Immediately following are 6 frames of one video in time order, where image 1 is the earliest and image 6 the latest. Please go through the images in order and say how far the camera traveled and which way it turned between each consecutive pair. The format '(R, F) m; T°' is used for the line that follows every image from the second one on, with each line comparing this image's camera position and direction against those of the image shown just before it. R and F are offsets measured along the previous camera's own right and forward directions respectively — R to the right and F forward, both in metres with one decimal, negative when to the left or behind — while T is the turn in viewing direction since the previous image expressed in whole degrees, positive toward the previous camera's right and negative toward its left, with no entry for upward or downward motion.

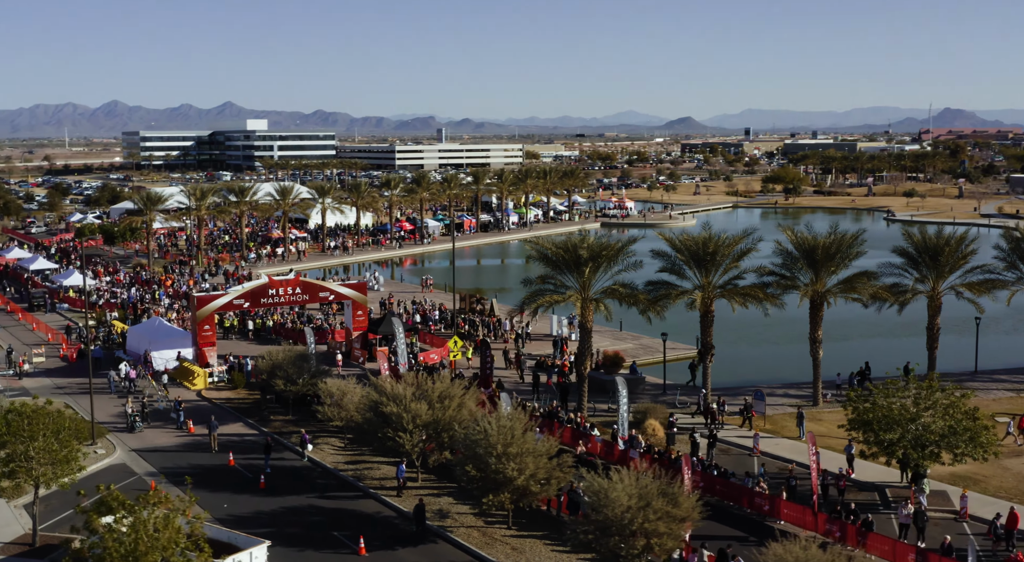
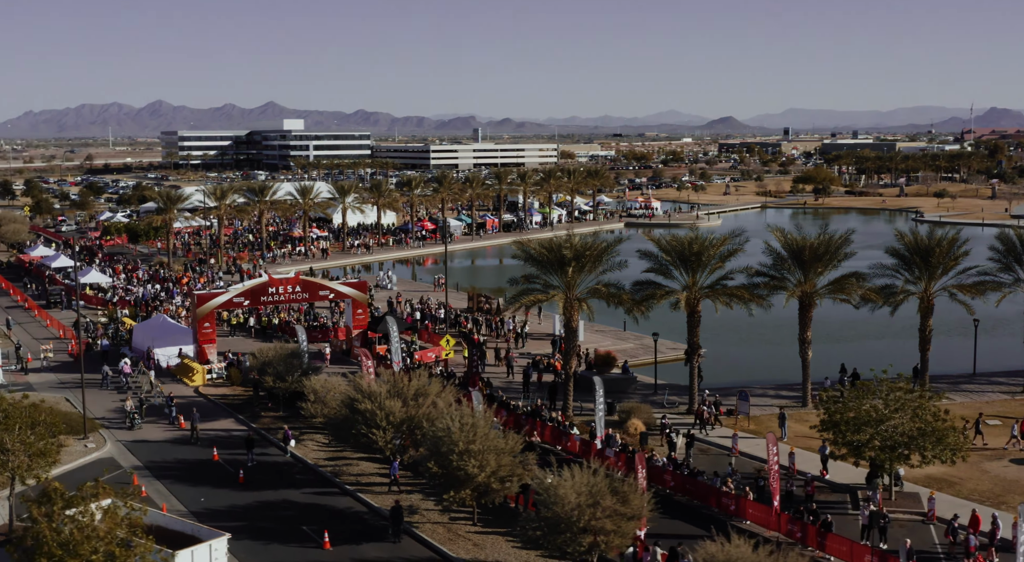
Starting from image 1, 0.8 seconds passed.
(+1.6, -0.2) m; -2°
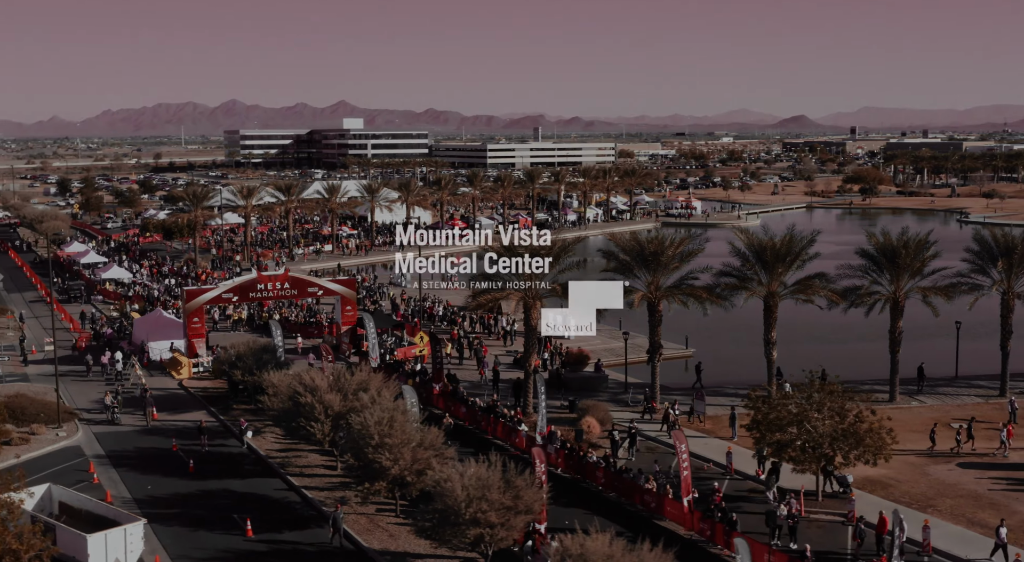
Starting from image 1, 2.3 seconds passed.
(+3.2, -0.4) m; -3°
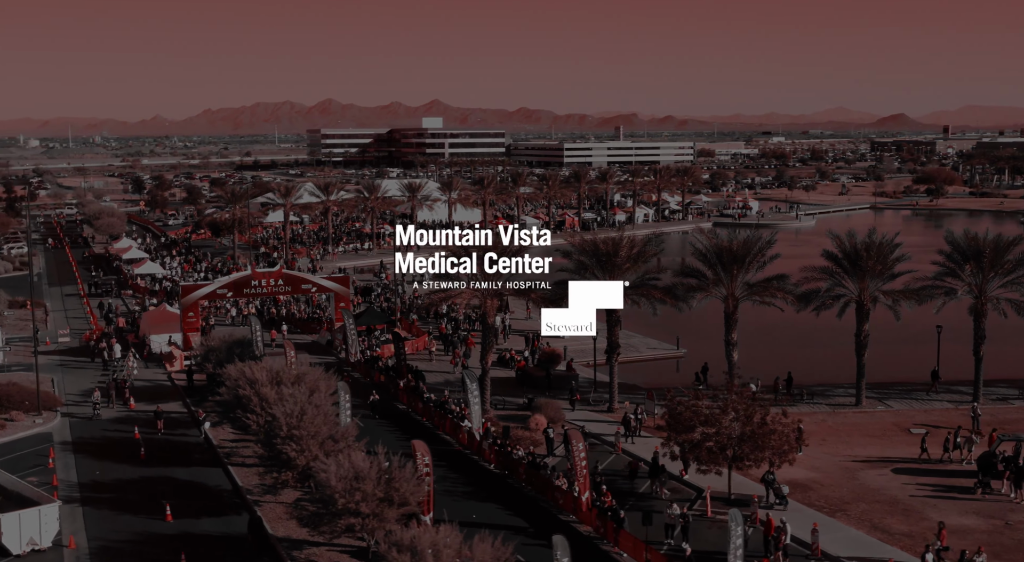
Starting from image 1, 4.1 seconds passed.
(+4.1, -0.4) m; -4°
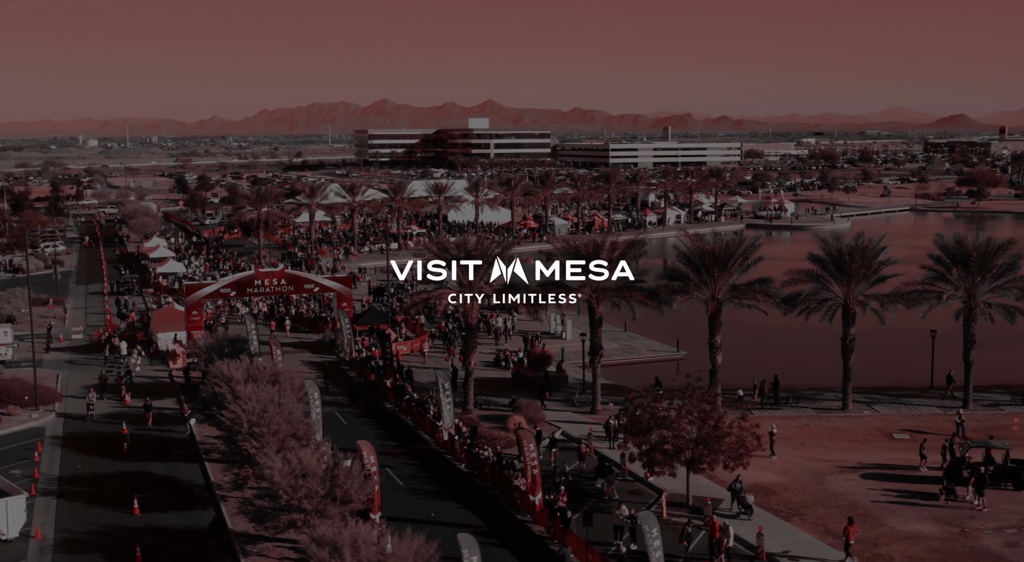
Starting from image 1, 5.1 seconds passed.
(+2.1, -0.2) m; -3°
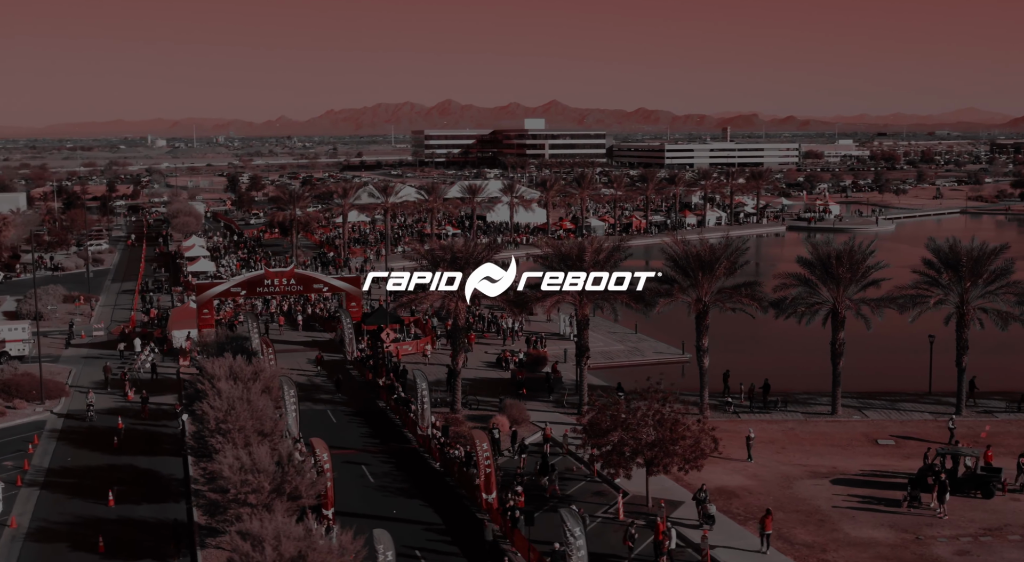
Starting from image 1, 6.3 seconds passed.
(+2.4, -0.3) m; -3°
